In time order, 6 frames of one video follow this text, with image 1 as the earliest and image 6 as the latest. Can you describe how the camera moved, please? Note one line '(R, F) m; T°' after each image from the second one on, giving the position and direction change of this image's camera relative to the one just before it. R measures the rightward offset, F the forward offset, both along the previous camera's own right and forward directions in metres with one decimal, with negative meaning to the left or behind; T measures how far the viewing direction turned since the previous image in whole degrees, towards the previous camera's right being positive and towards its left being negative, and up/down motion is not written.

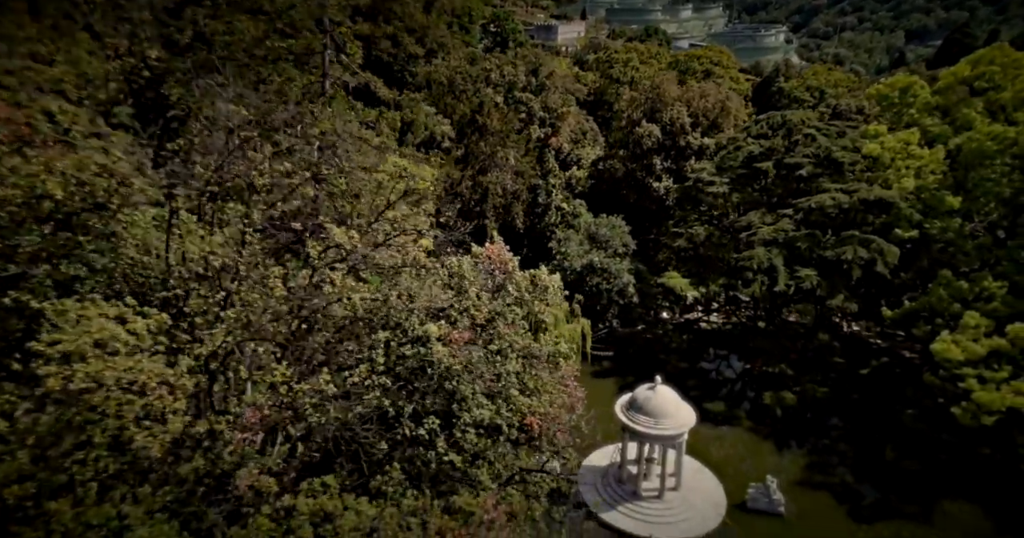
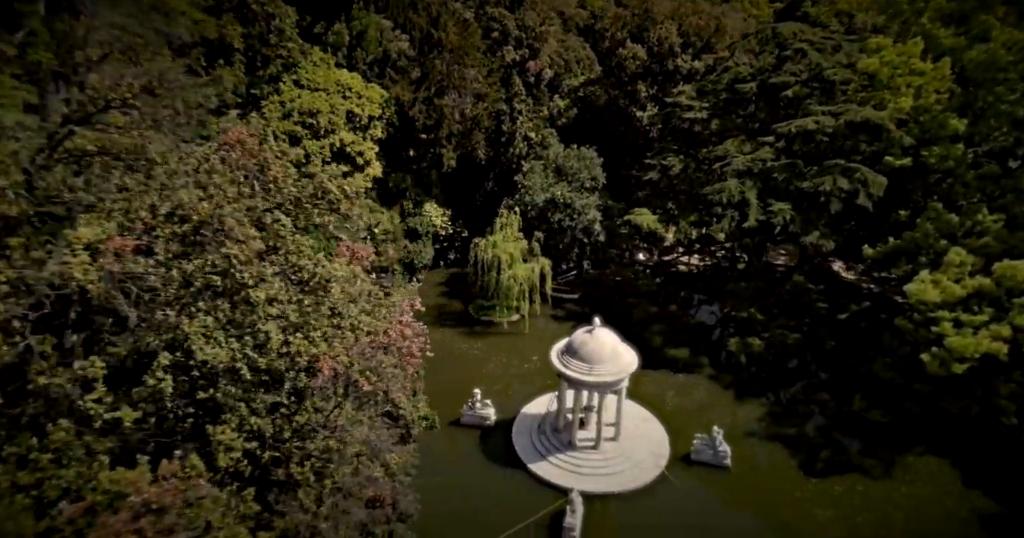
(+2.7, +1.9) m; -2°
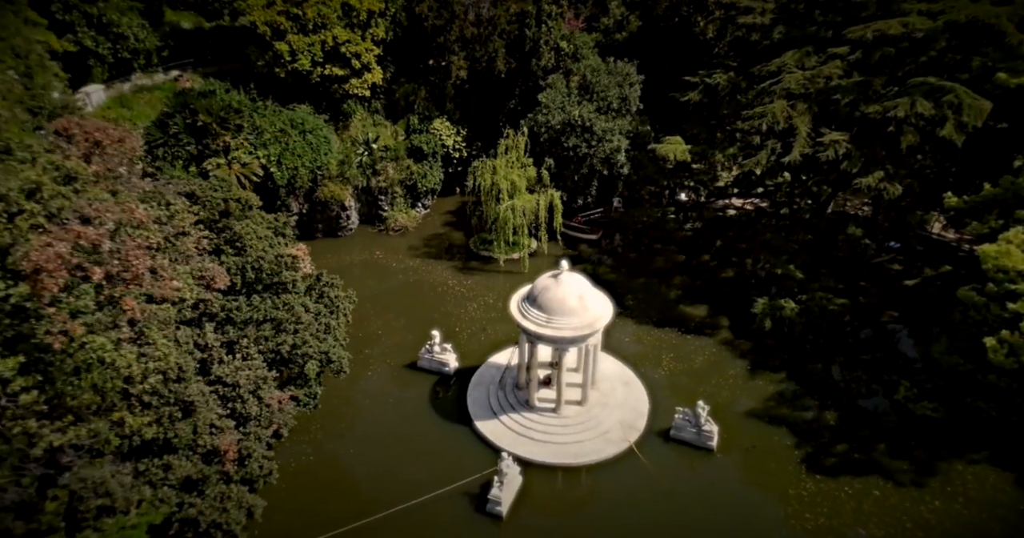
(+3.1, +3.1) m; -8°
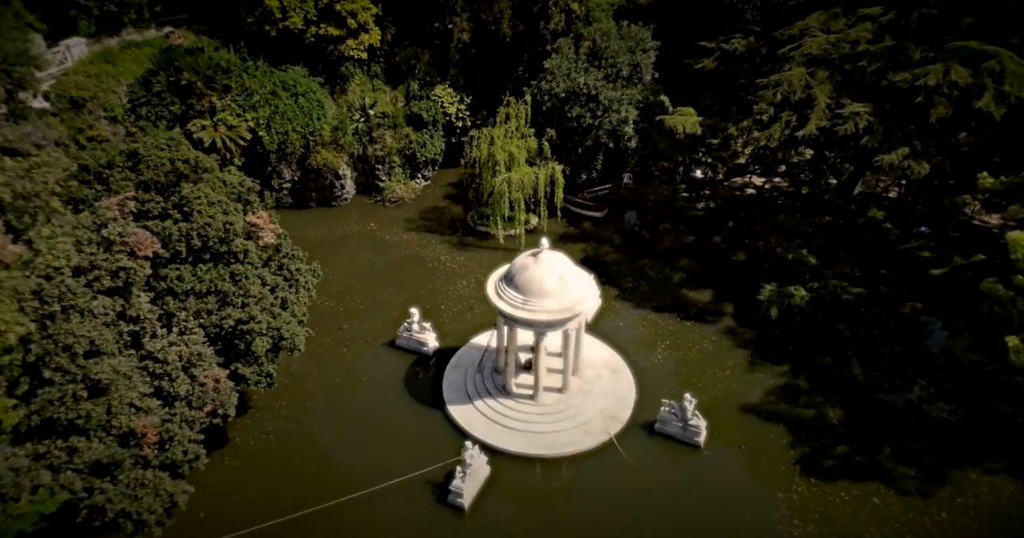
(+1.1, +1.1) m; -3°
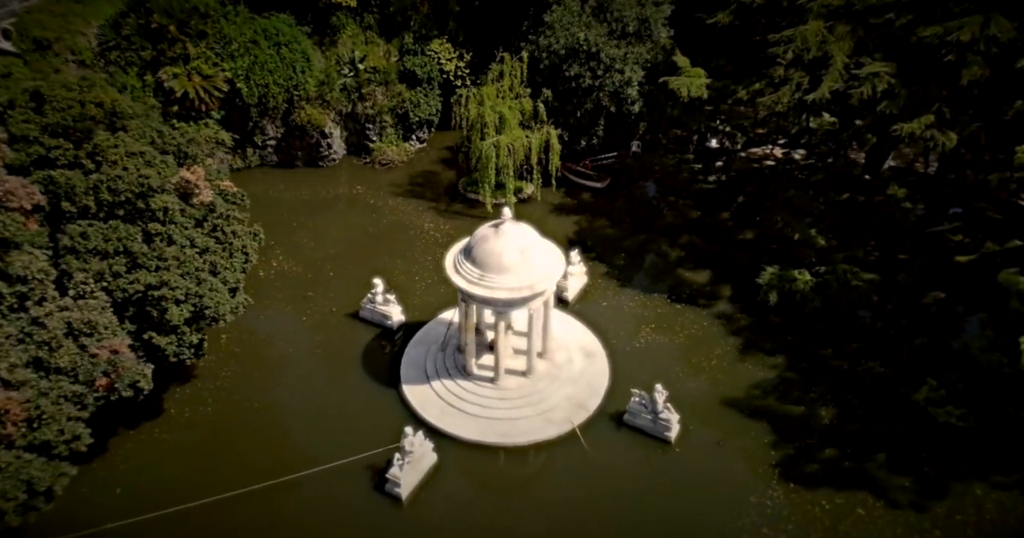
(+1.4, +1.3) m; -3°
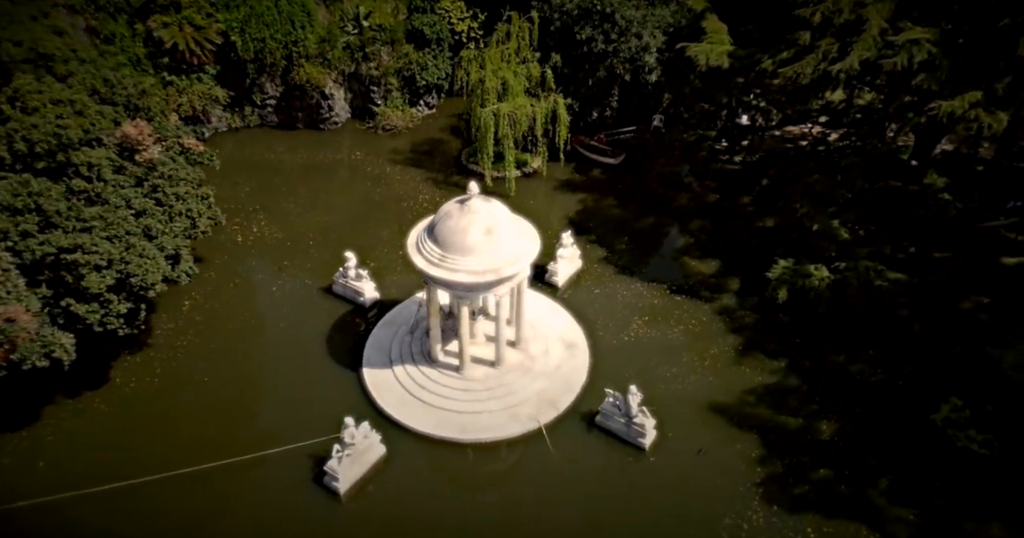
(+1.3, +1.2) m; -4°
